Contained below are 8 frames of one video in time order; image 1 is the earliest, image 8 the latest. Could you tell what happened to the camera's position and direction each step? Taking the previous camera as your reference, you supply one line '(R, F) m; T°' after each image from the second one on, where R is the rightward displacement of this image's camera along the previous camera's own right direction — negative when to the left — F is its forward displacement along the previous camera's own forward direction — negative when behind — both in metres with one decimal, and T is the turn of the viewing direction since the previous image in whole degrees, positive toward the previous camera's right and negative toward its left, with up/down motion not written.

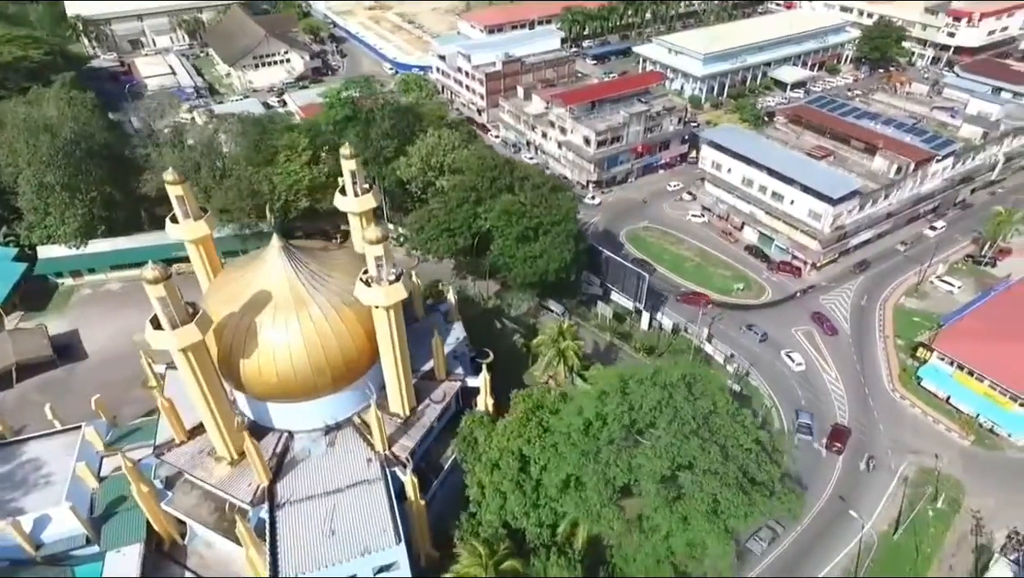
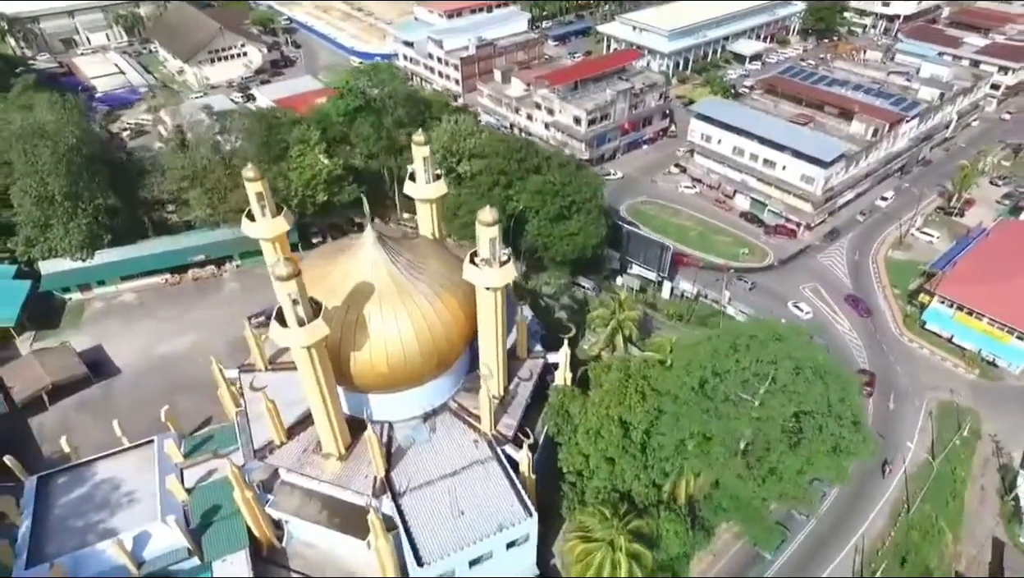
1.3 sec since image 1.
(-7.4, -0.3) m; +6°
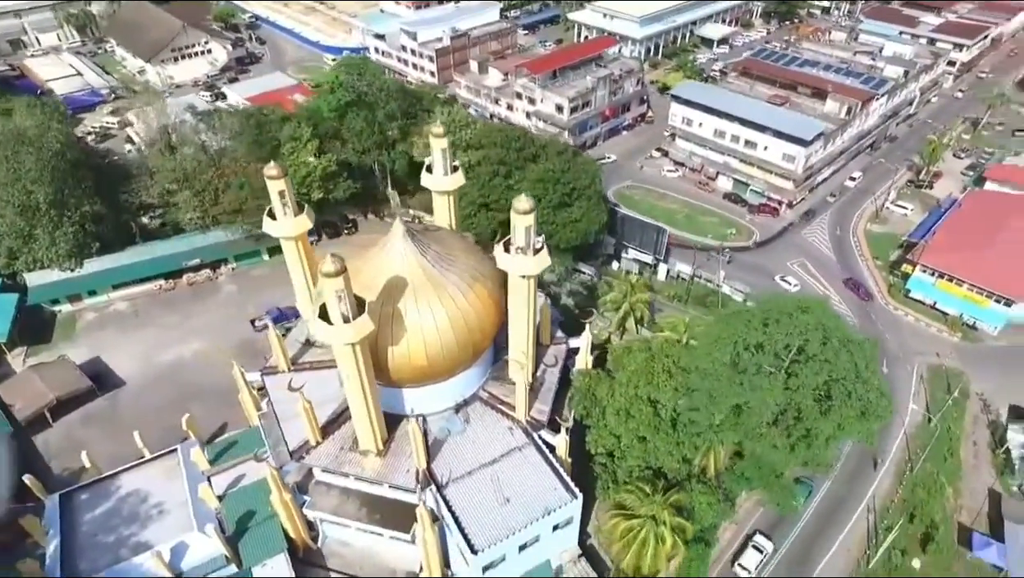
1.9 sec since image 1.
(-3.1, -0.2) m; +3°
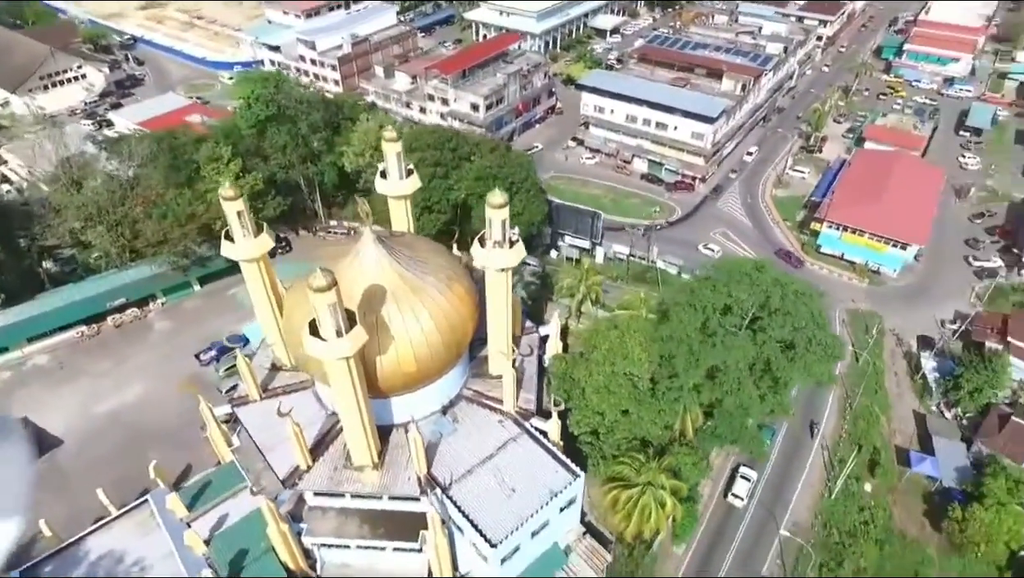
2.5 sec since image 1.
(-3.1, -0.2) m; +8°
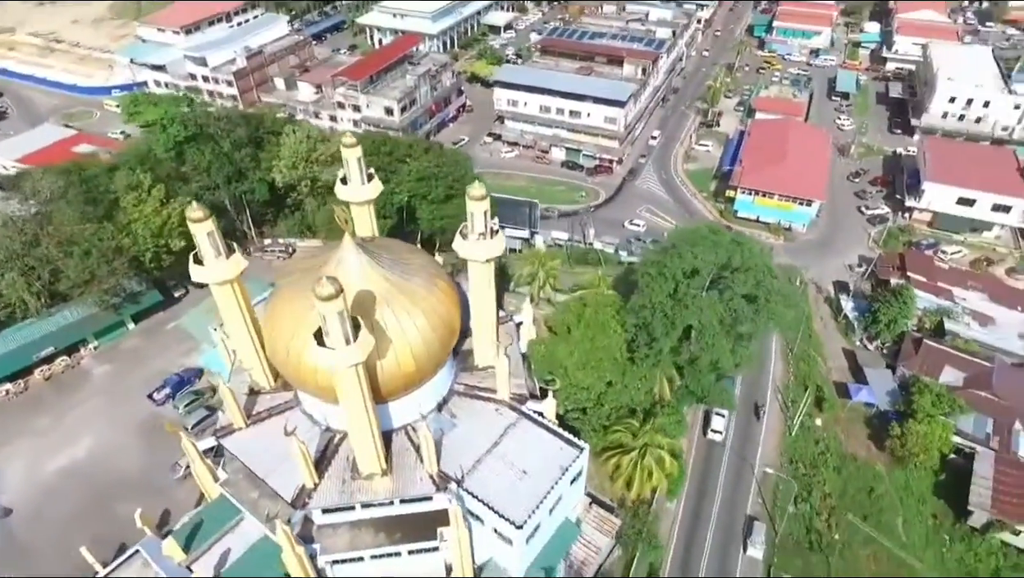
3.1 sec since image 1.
(-3.7, -0.4) m; +9°
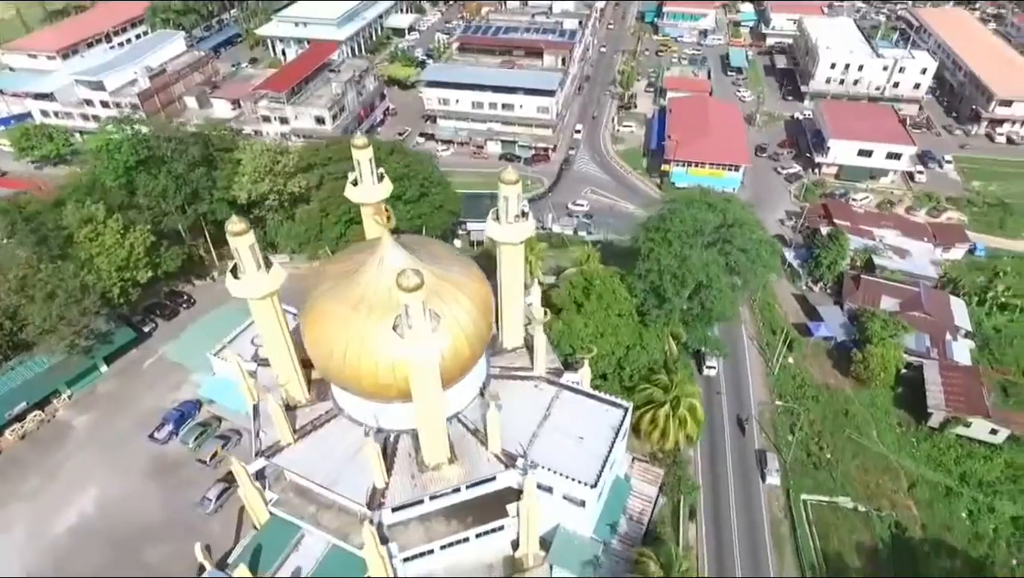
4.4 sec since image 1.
(-6.4, -0.7) m; +9°
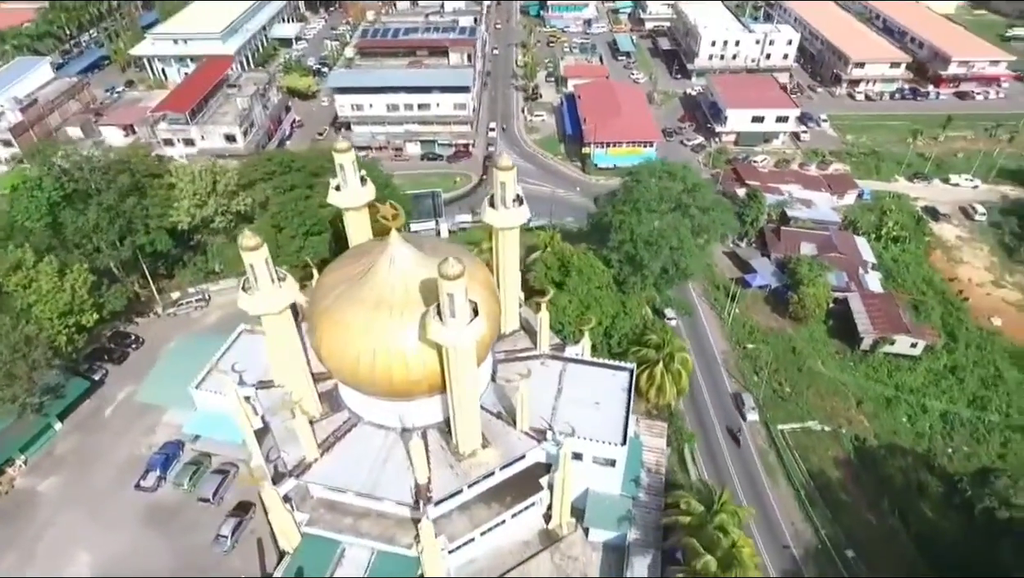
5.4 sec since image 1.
(-5.3, -0.5) m; +10°
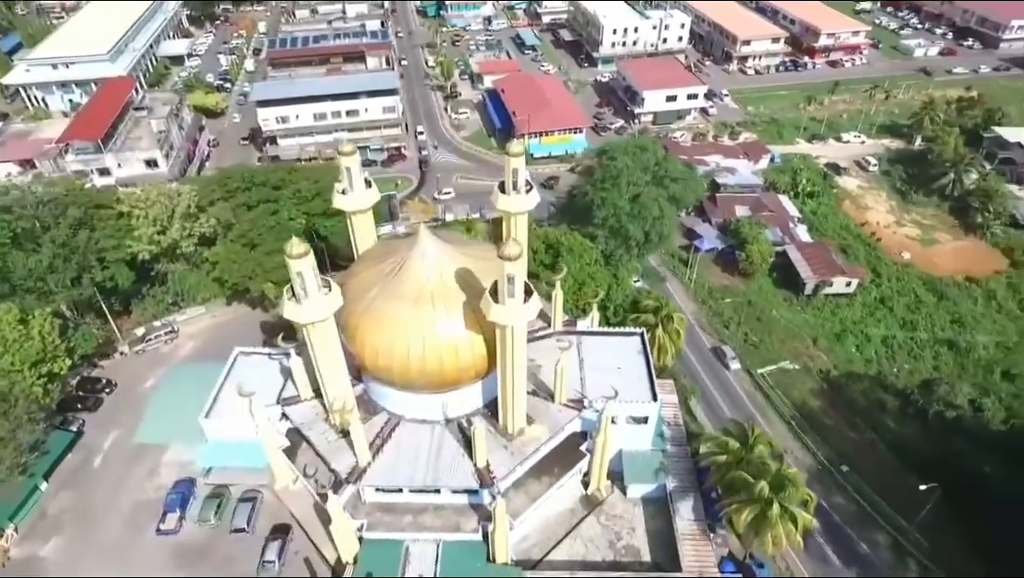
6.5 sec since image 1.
(-6.0, -0.6) m; +9°
